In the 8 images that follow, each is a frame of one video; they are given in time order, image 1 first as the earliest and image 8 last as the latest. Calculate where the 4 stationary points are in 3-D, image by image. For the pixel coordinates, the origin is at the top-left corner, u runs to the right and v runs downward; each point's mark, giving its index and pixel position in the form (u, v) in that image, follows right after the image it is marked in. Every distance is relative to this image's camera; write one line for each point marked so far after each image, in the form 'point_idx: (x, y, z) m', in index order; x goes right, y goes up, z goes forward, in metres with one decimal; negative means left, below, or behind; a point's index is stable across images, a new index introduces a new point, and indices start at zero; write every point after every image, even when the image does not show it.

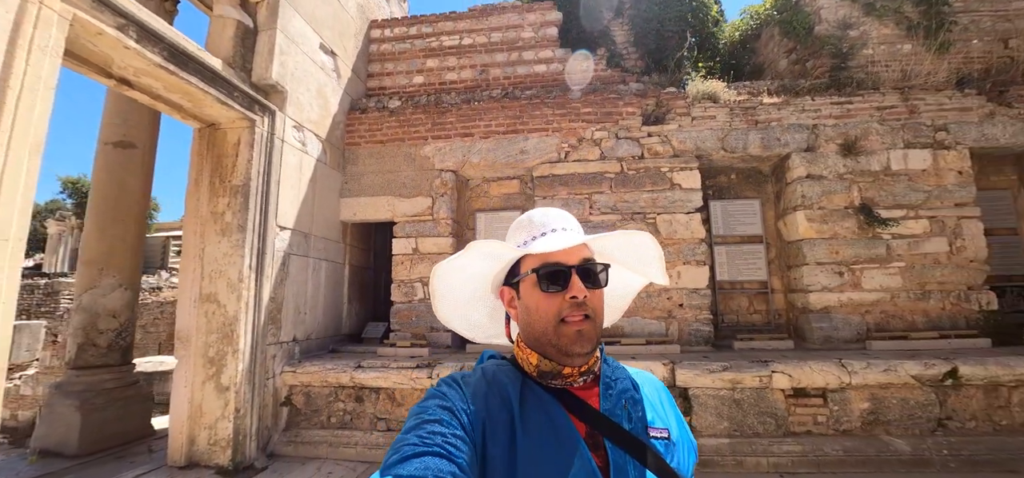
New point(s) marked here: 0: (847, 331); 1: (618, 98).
0: (+3.0, -0.8, +3.8) m
1: (+1.1, +1.4, +4.3) m
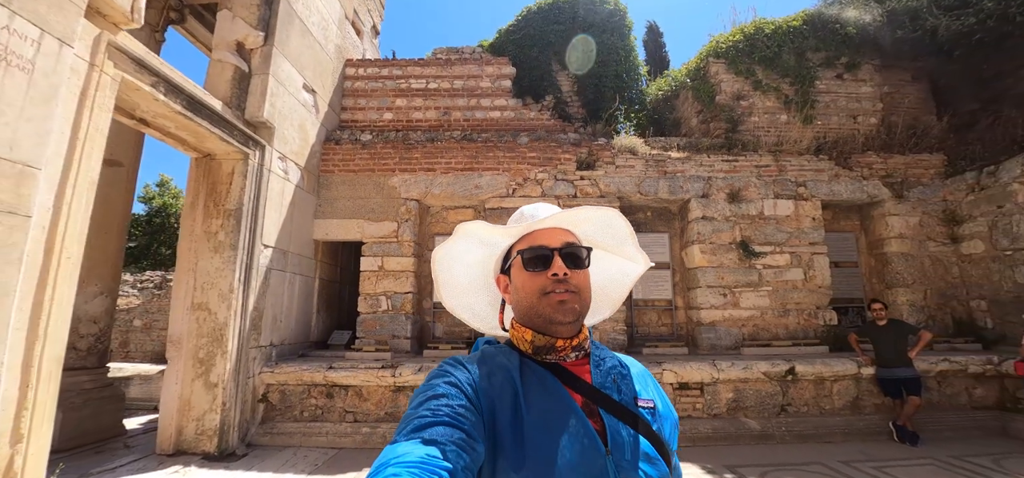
0: (+2.5, -1.2, +4.8) m
1: (+0.5, +1.1, +5.1) m
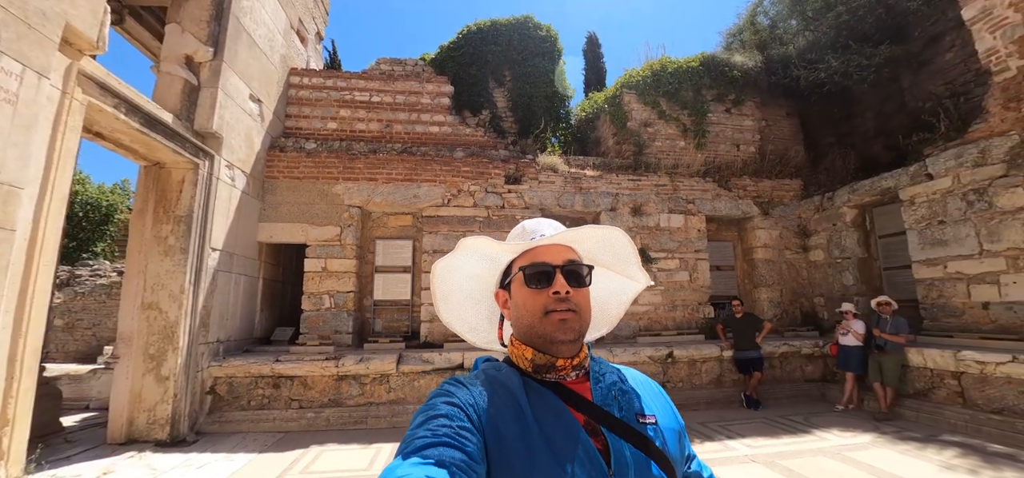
0: (+1.6, -1.3, +5.7) m
1: (-0.4, +1.1, +5.8) m
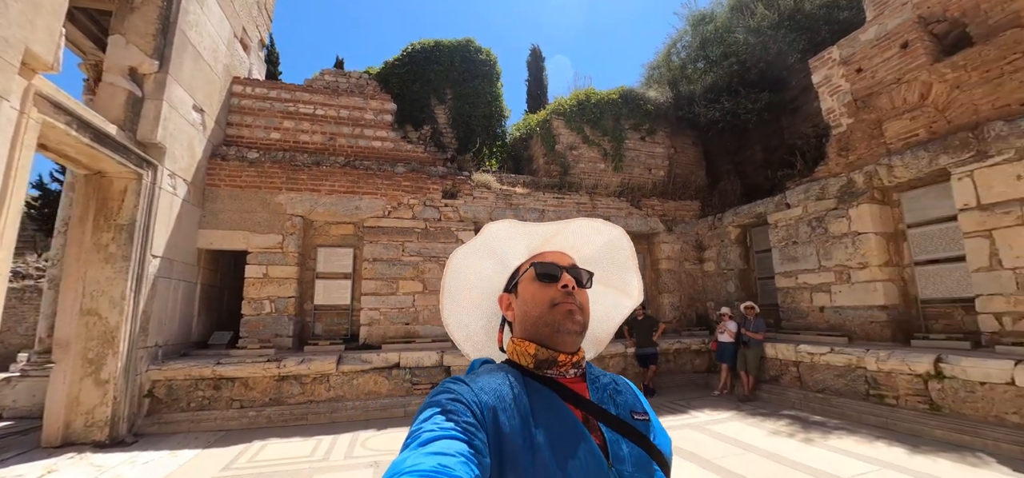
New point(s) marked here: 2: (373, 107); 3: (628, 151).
0: (+0.6, -1.5, +6.4) m
1: (-1.3, +0.9, +6.2) m
2: (-2.2, +2.1, +6.5) m
3: (+2.4, +1.8, +8.4) m
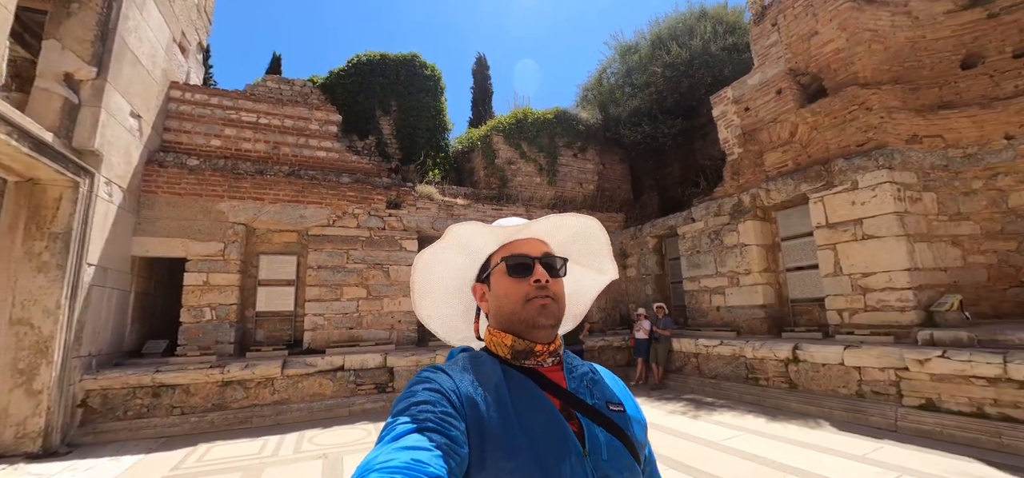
0: (-0.4, -1.6, +7.0) m
1: (-2.3, +0.8, +6.5) m
2: (-3.2, +2.0, +6.7) m
3: (+1.1, +1.6, +9.2) m
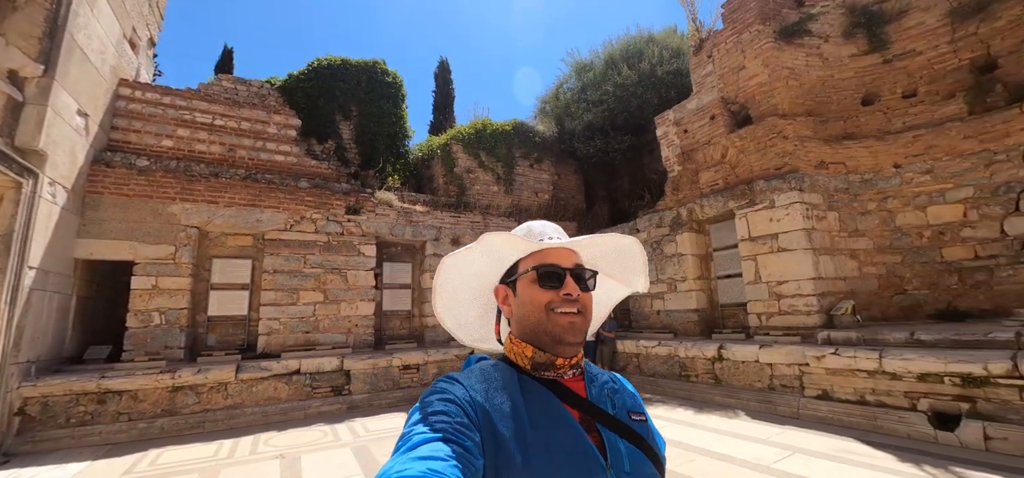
0: (-1.2, -1.7, +7.2) m
1: (-2.9, +0.7, +6.6) m
2: (-3.9, +1.9, +6.7) m
3: (+0.2, +1.5, +9.6) m
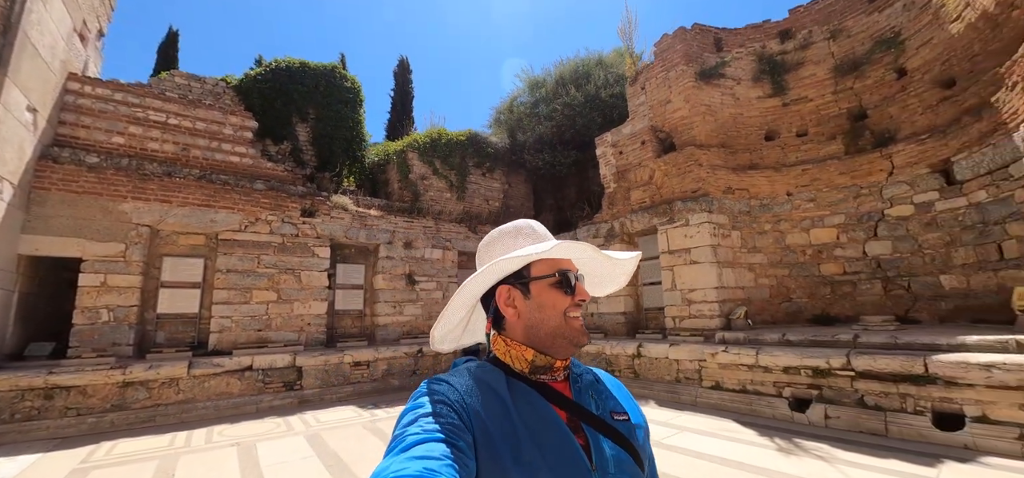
0: (-2.2, -1.8, +7.7) m
1: (-3.8, +0.7, +6.9) m
2: (-4.7, +1.9, +6.9) m
3: (-1.0, +1.4, +10.2) m
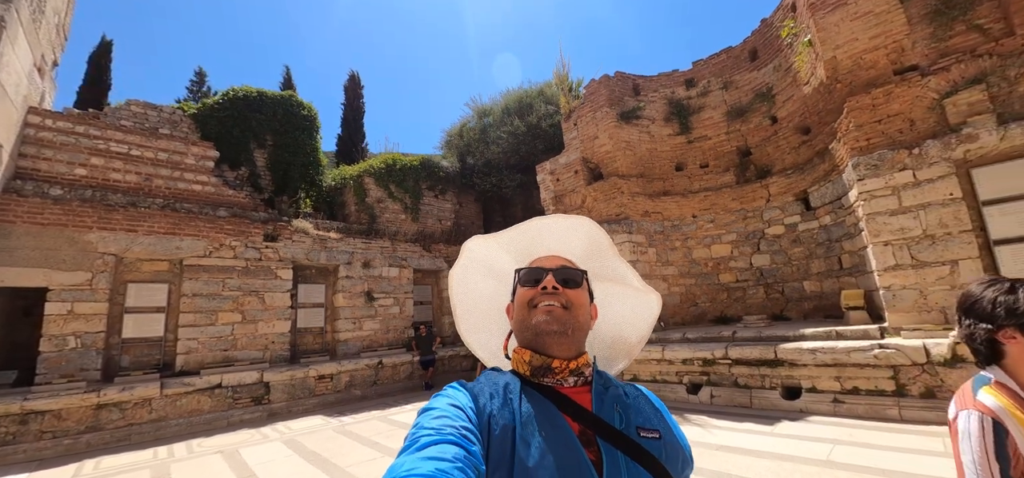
0: (-3.2, -2.2, +8.3) m
1: (-4.7, +0.2, +7.4) m
2: (-5.6, +1.5, +7.3) m
3: (-2.4, +0.9, +11.0) m
